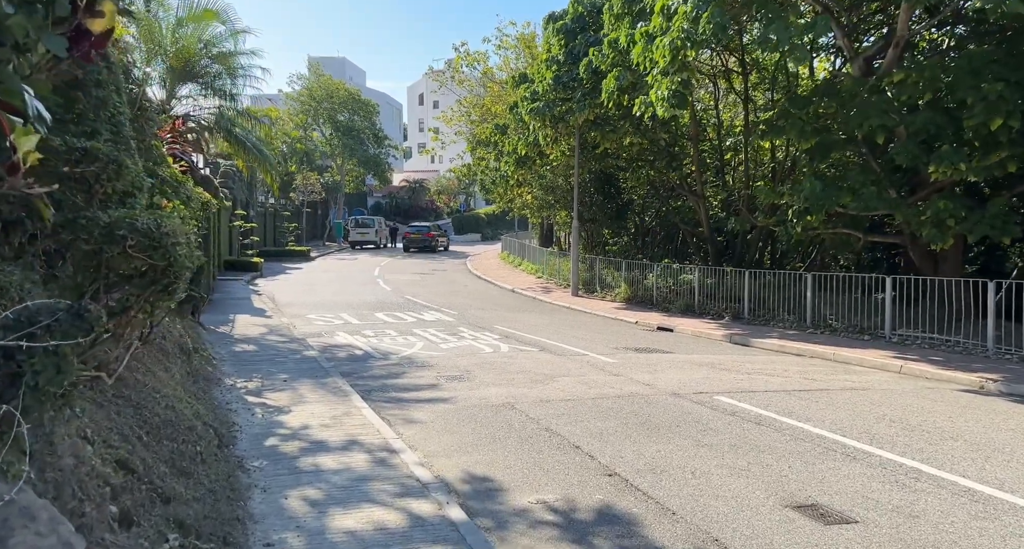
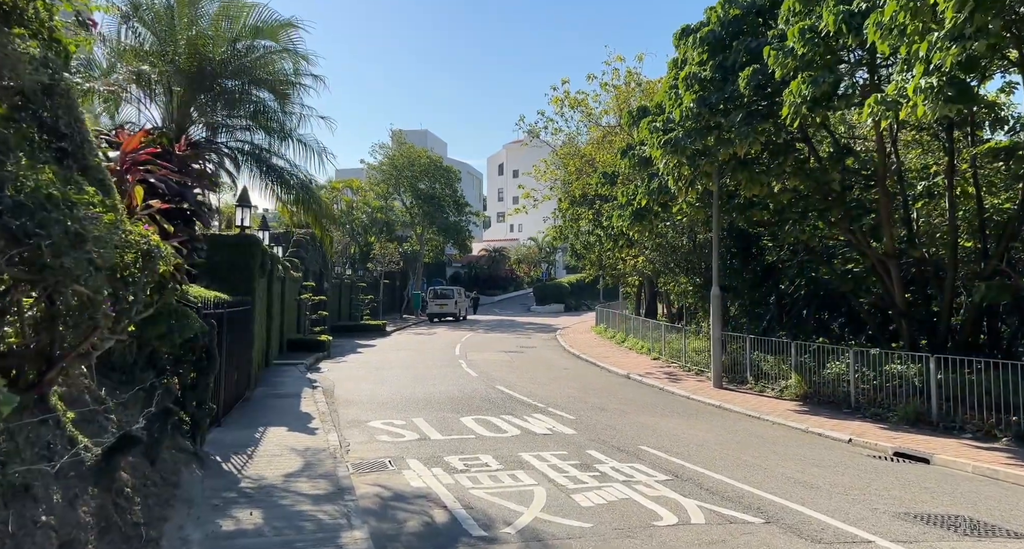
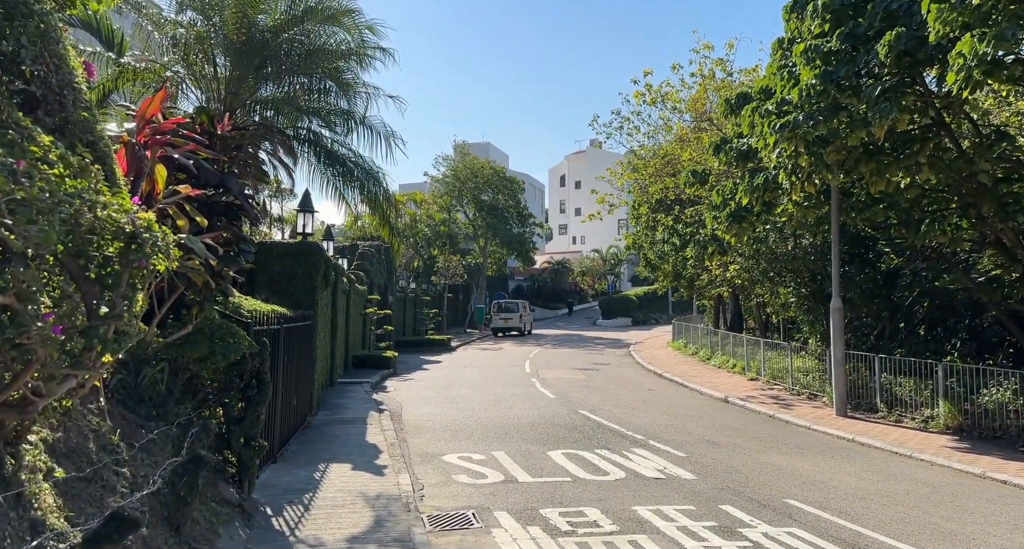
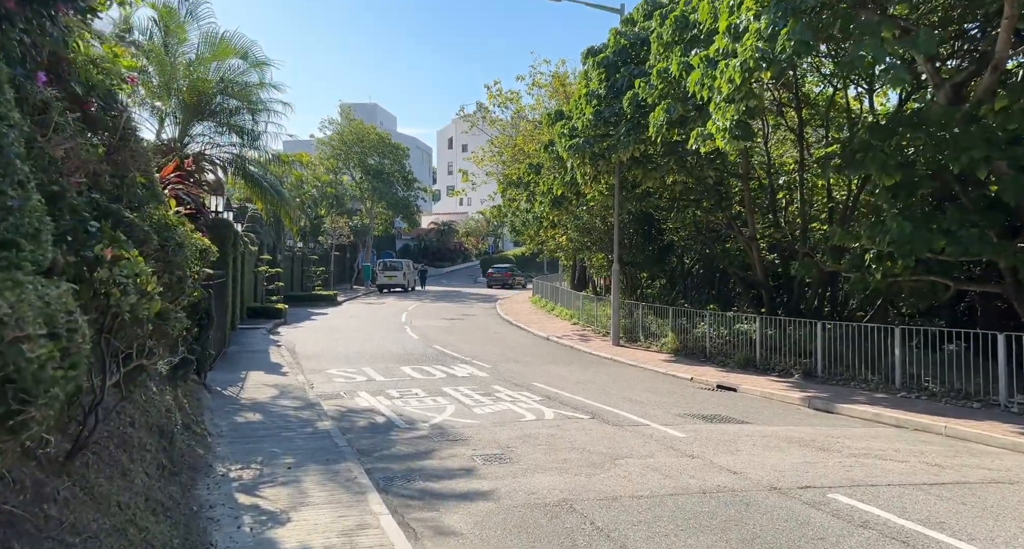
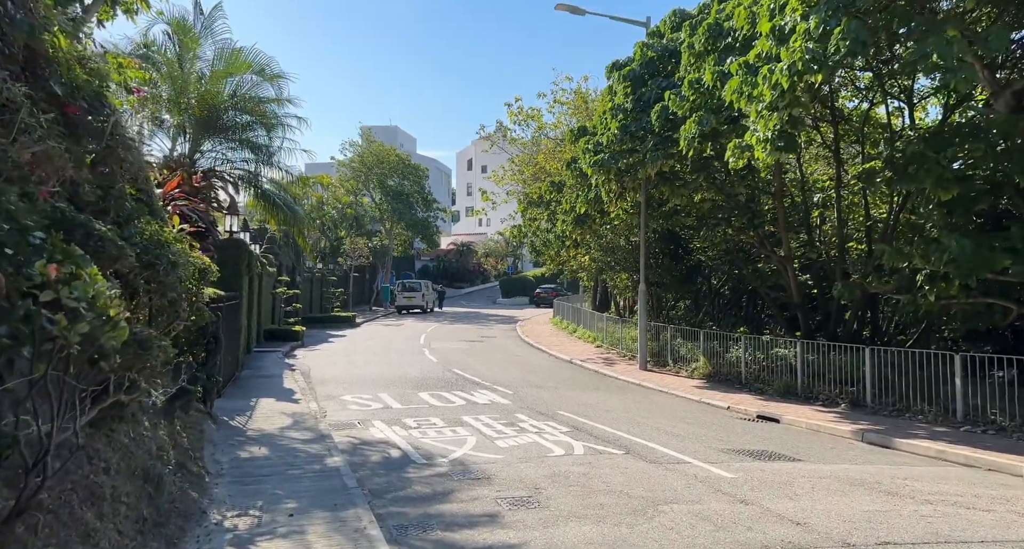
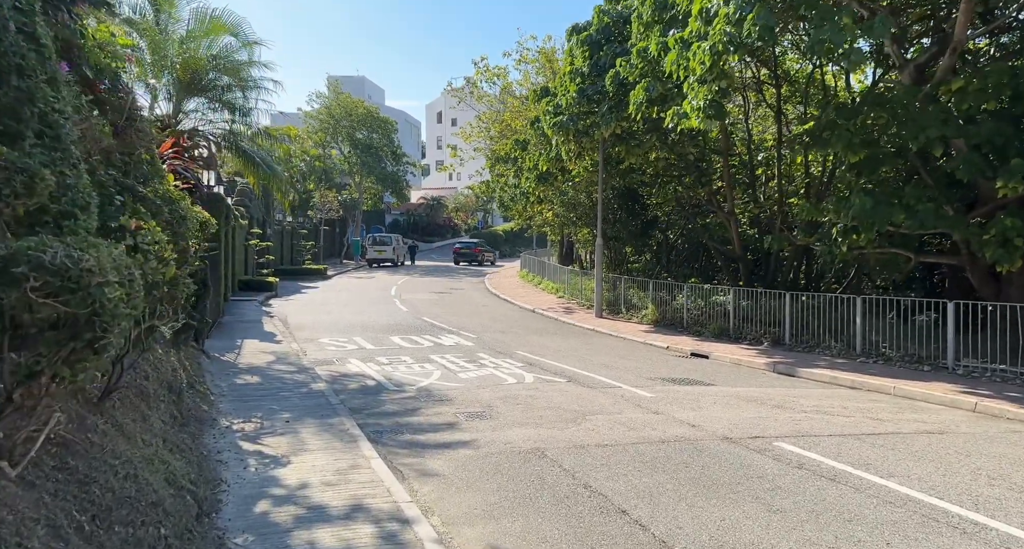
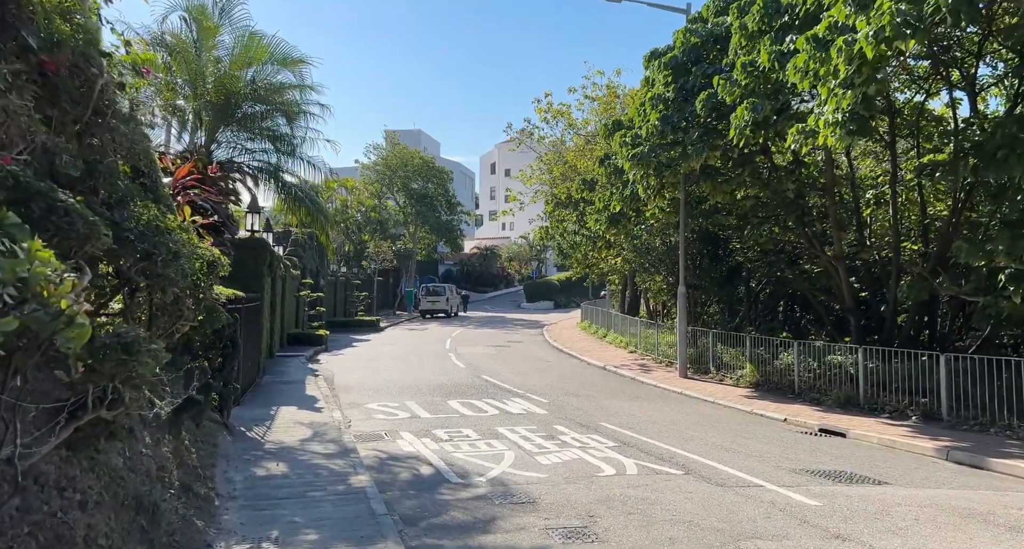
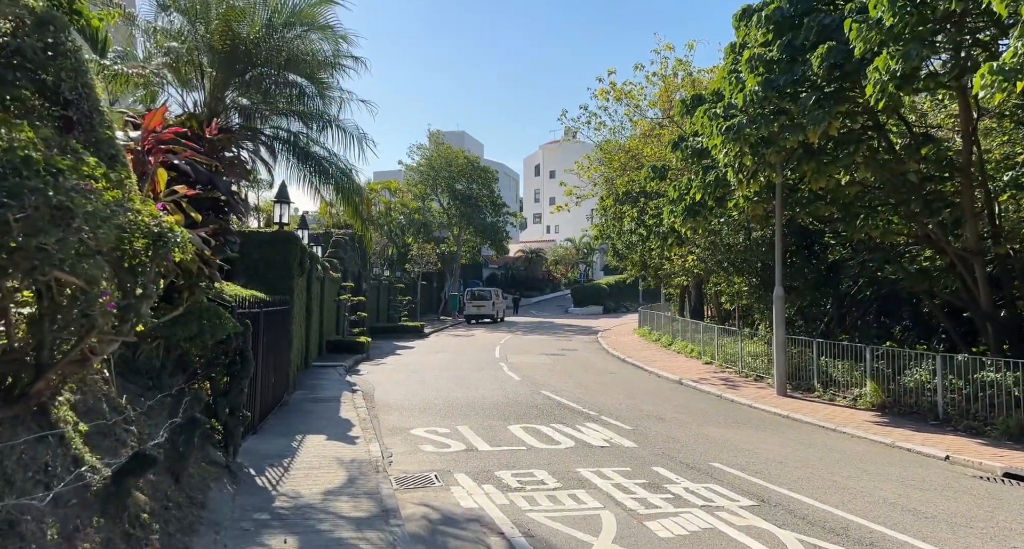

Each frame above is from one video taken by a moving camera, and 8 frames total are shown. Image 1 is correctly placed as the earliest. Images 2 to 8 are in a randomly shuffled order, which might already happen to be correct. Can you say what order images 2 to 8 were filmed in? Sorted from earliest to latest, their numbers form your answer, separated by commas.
6, 4, 5, 7, 2, 8, 3
